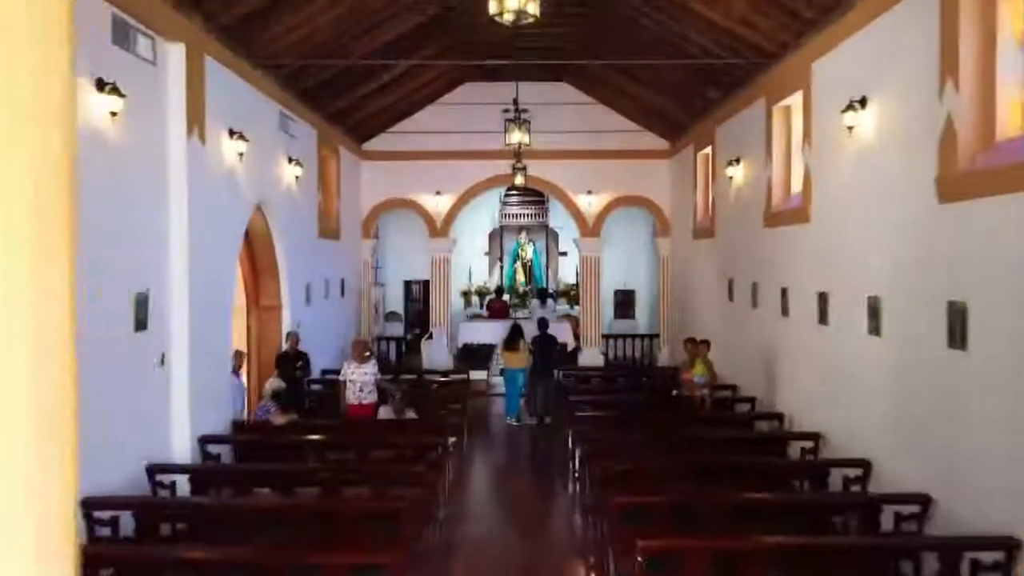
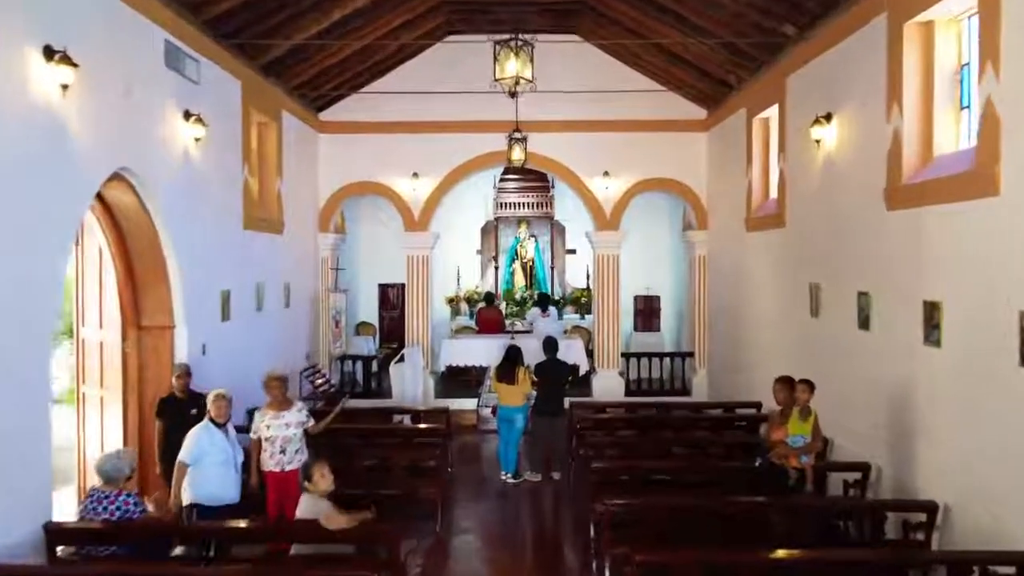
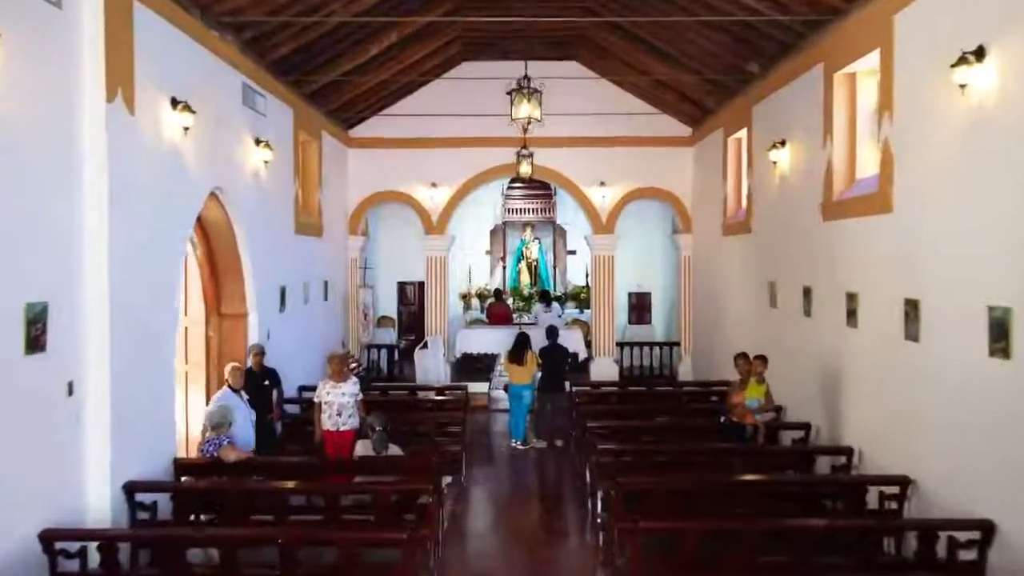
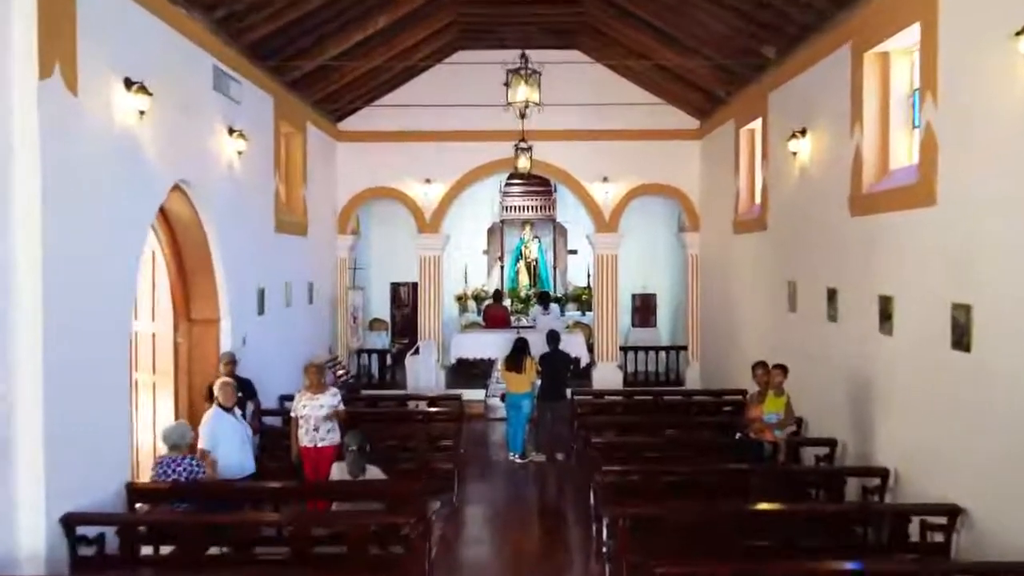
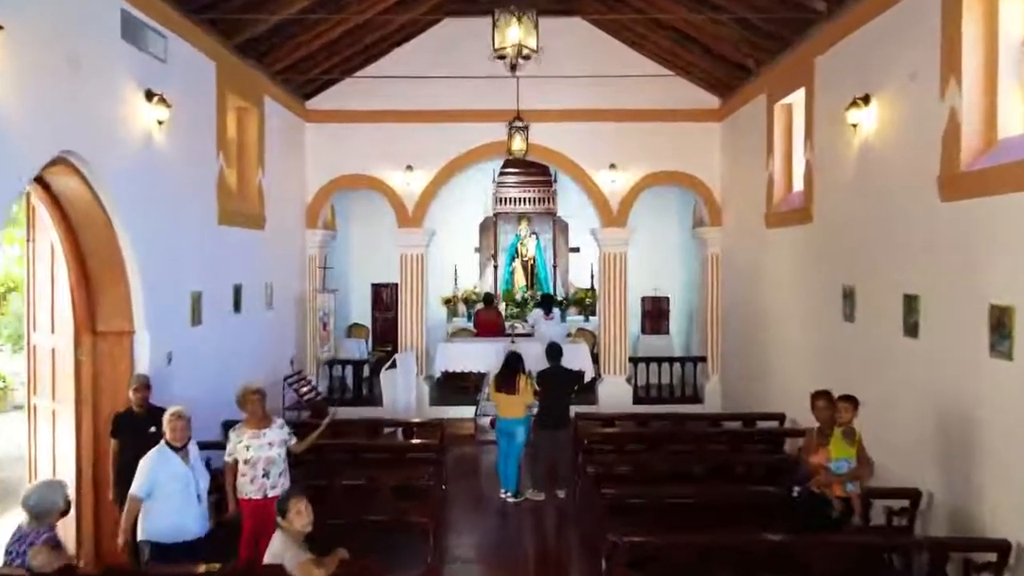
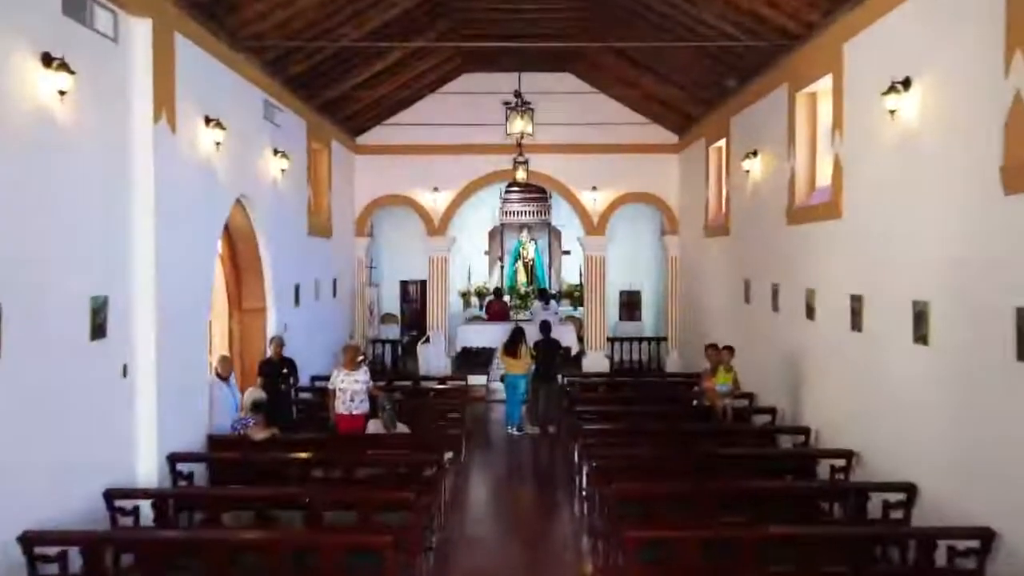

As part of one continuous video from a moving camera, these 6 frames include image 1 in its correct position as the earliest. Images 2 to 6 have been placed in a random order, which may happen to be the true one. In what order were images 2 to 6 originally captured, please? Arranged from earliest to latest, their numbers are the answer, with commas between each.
6, 3, 4, 2, 5
